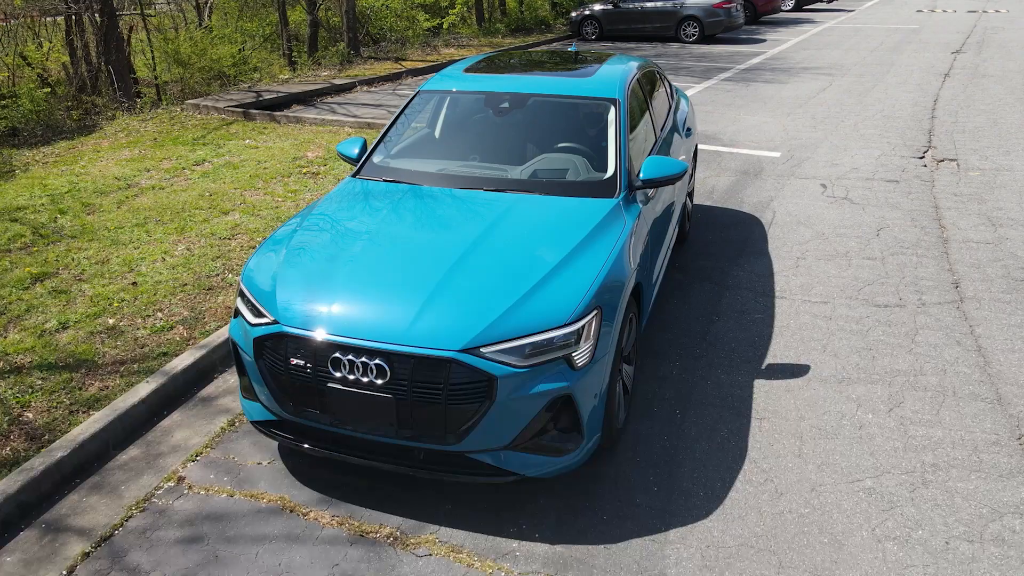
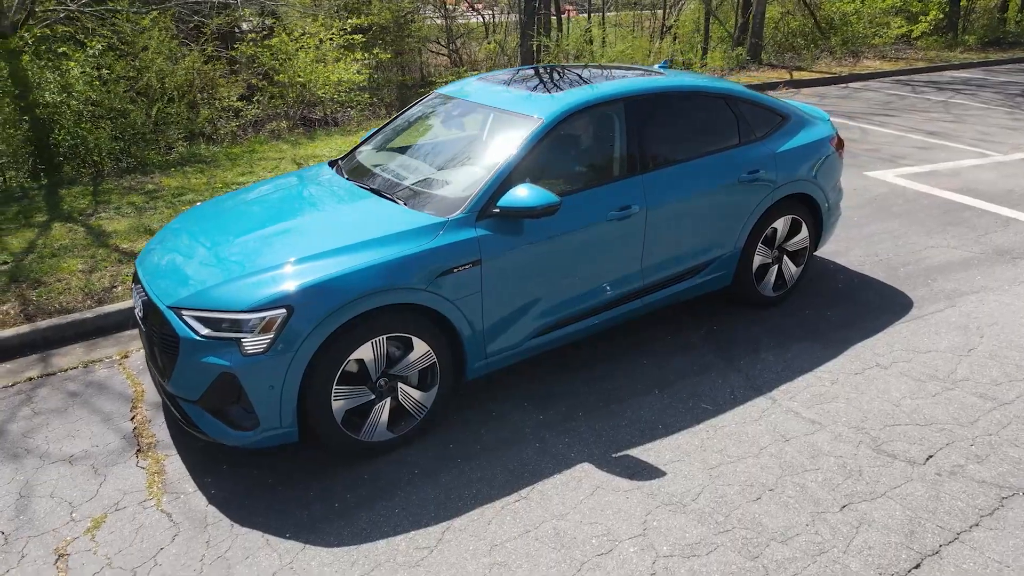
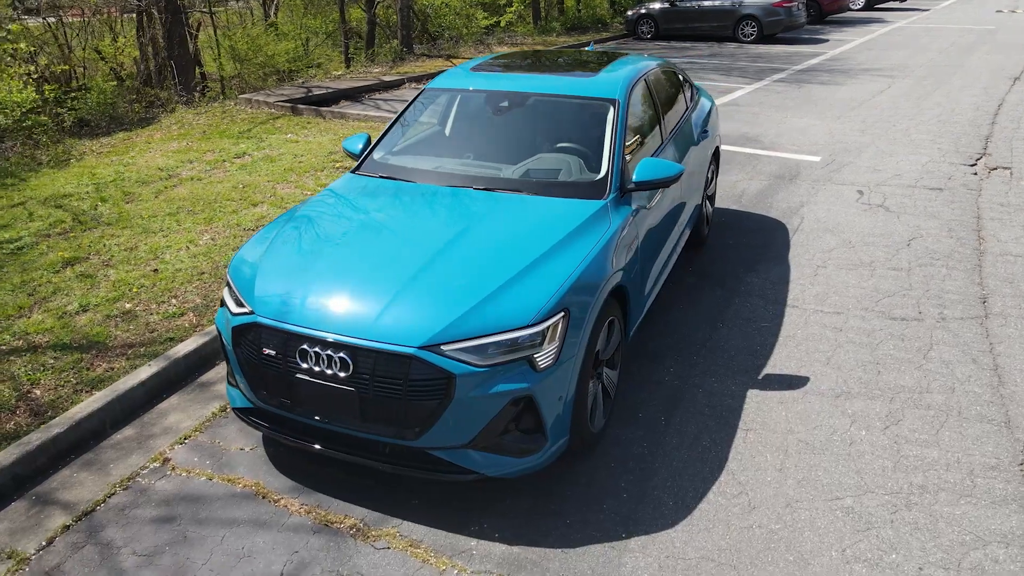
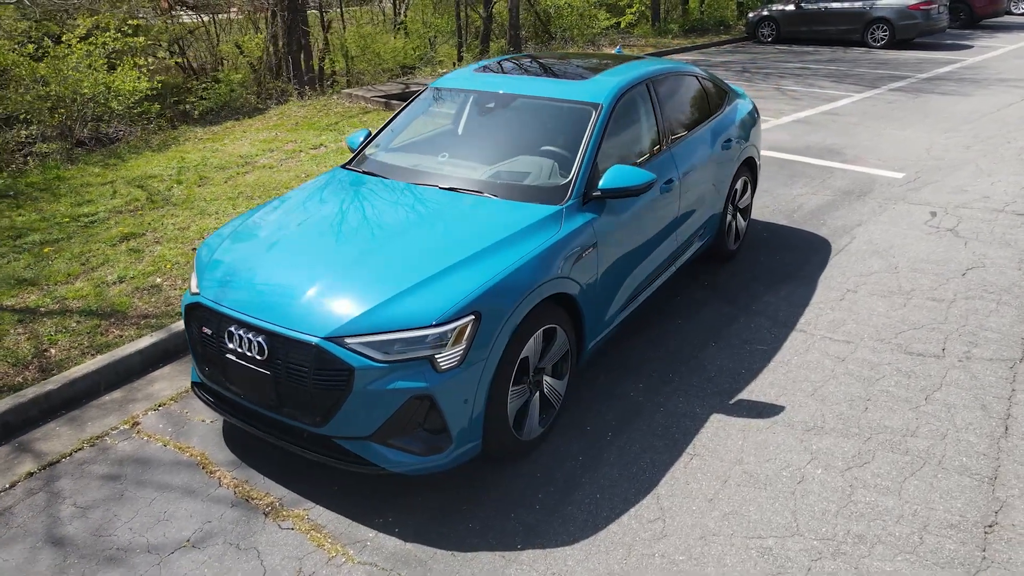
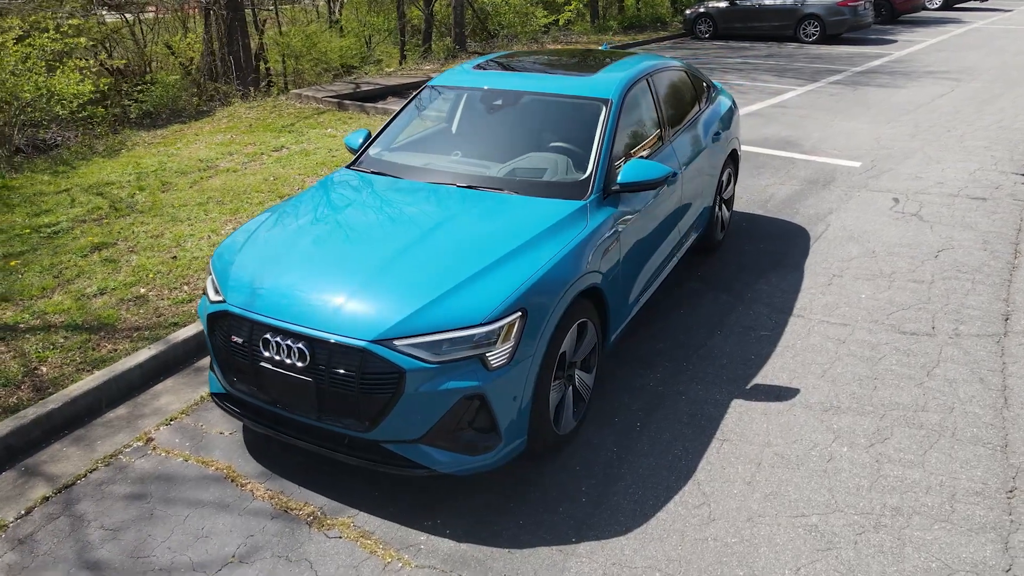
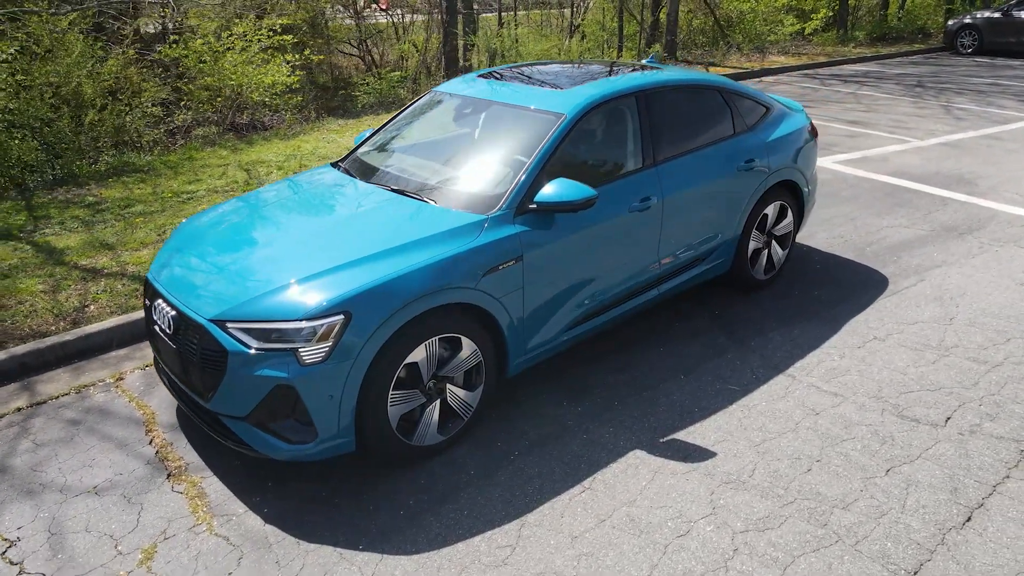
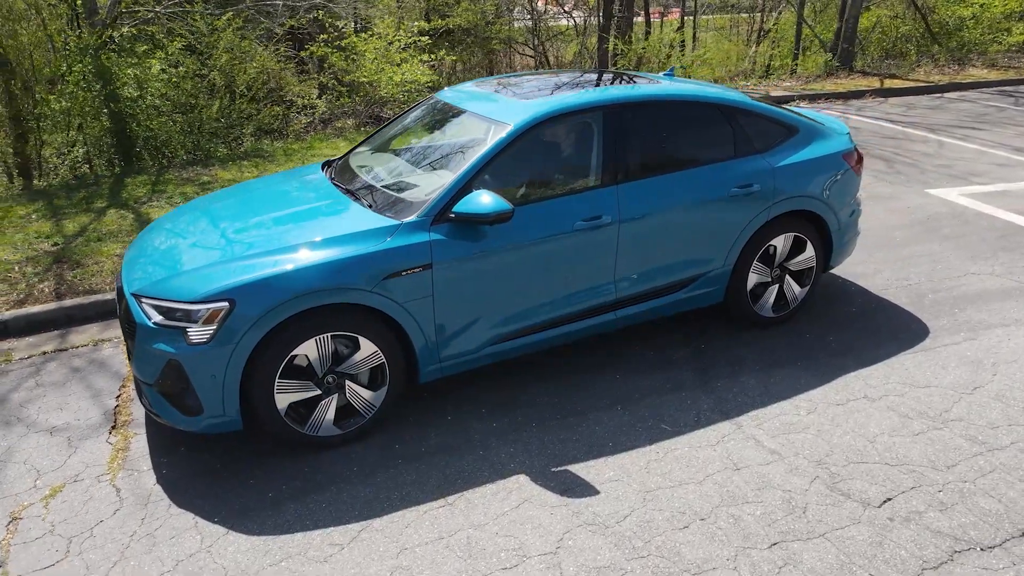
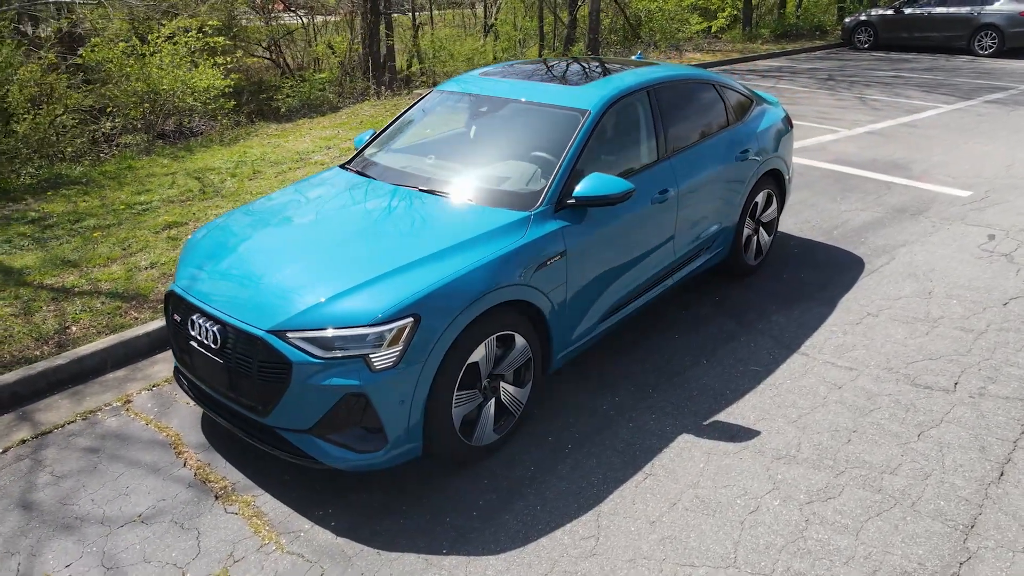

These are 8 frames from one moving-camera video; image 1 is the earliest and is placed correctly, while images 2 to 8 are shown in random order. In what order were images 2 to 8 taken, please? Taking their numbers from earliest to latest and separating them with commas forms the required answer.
3, 5, 4, 8, 6, 2, 7
